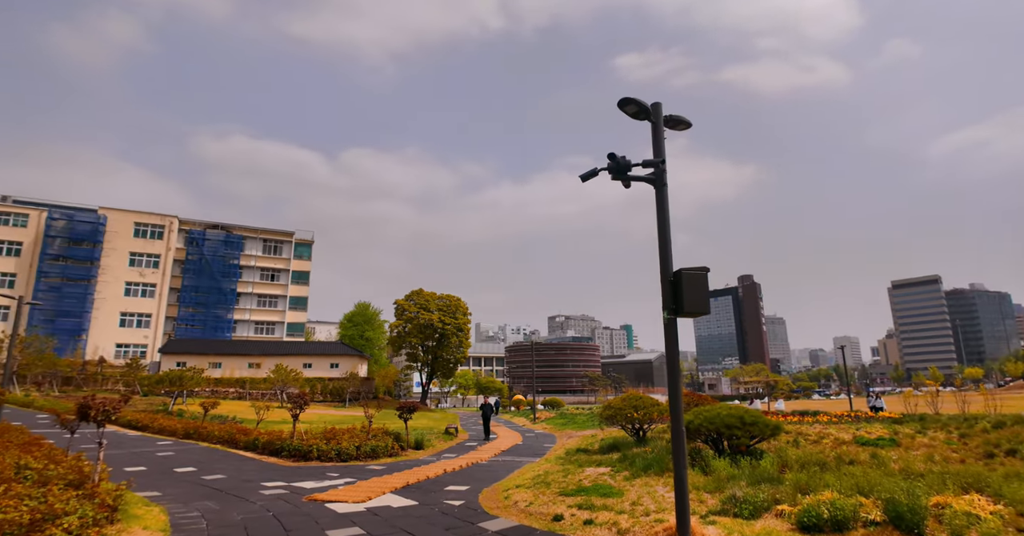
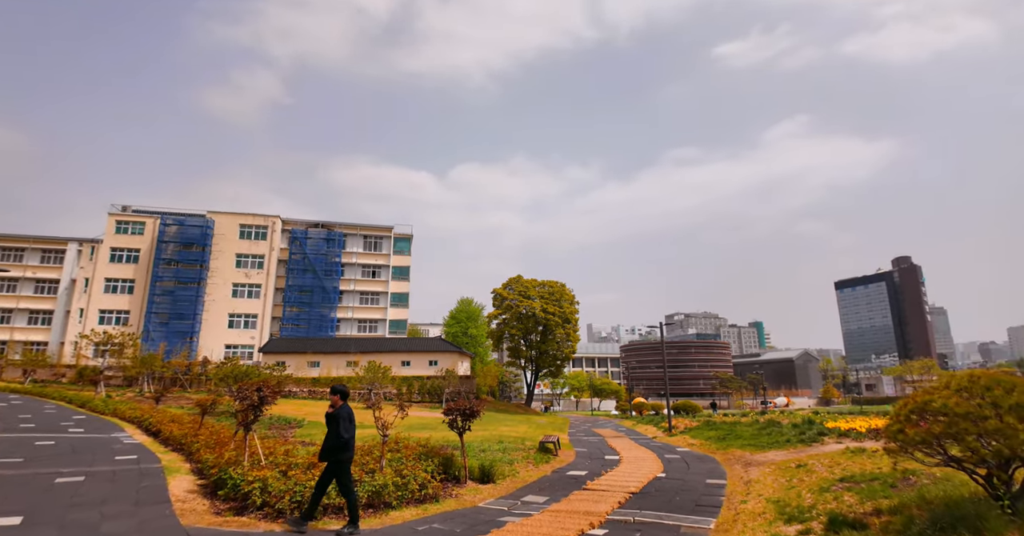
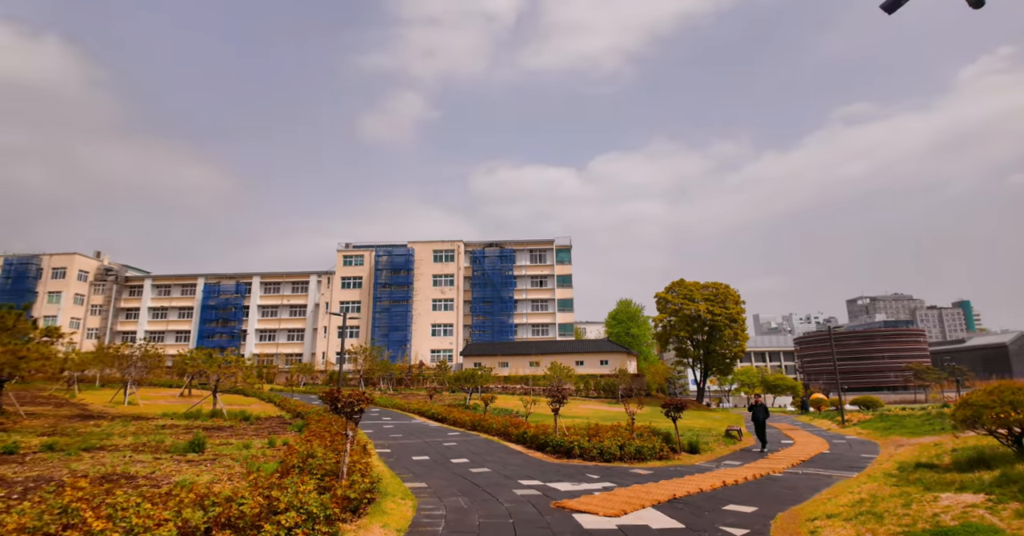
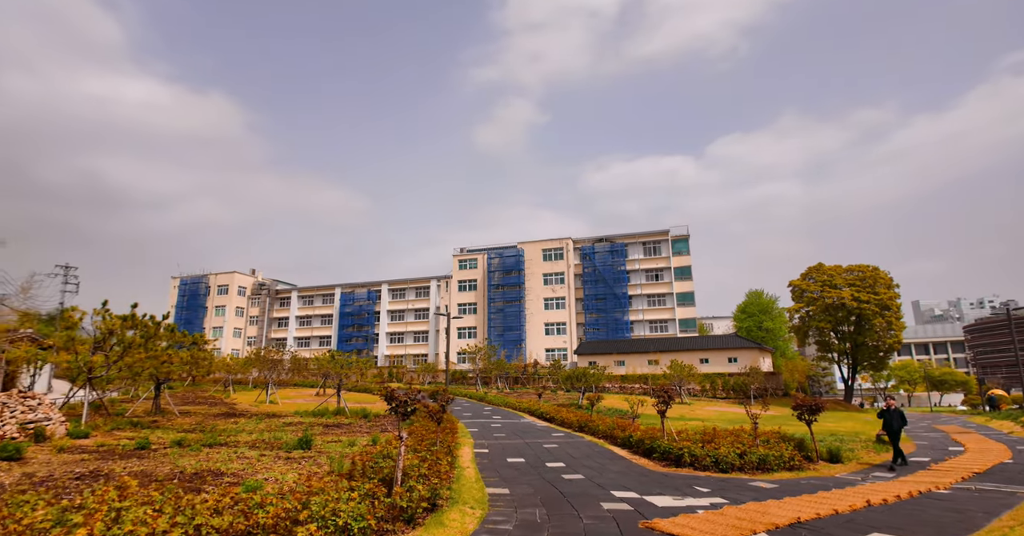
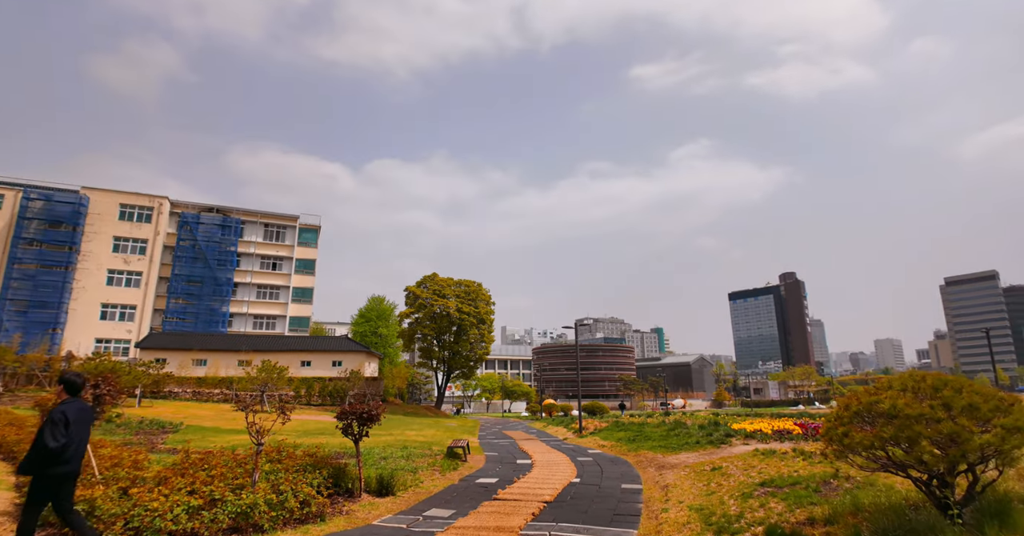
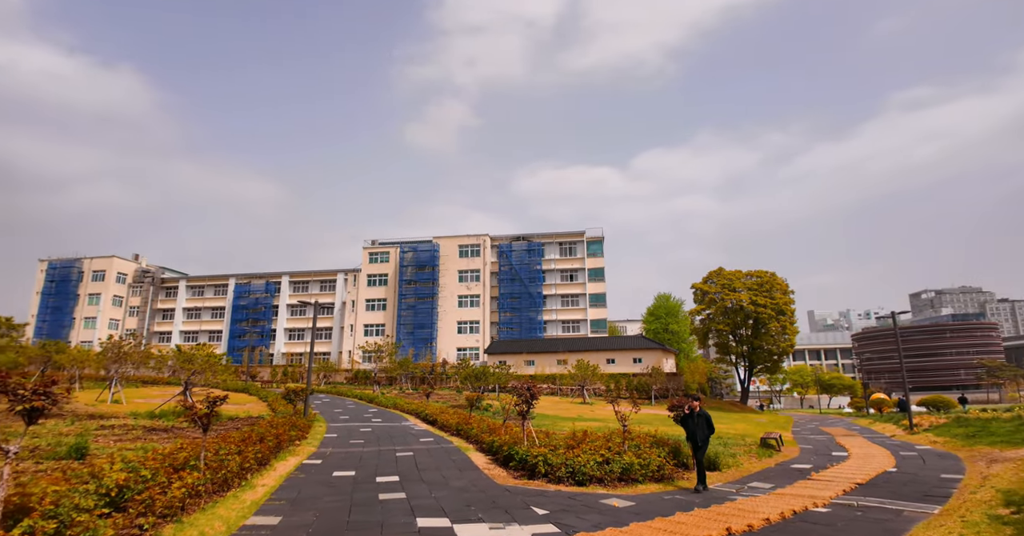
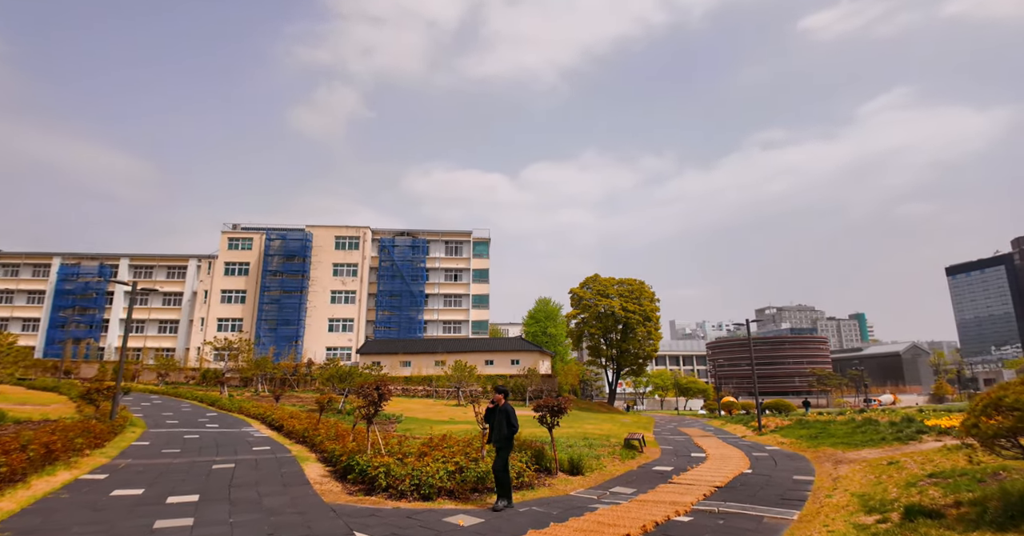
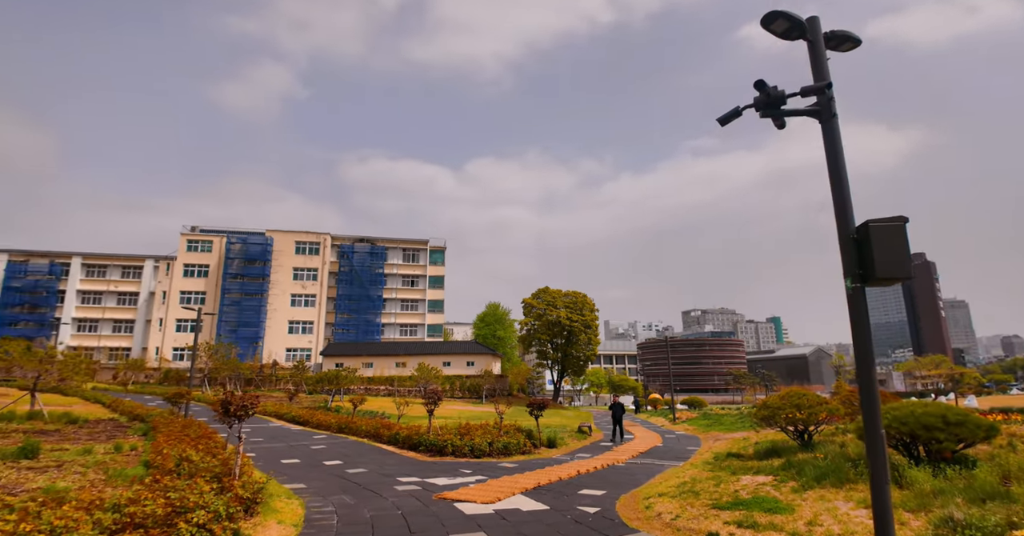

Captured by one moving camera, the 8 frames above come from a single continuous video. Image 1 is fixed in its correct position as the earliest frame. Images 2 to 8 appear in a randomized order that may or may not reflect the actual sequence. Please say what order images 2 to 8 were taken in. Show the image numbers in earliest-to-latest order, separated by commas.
8, 3, 4, 6, 7, 2, 5
